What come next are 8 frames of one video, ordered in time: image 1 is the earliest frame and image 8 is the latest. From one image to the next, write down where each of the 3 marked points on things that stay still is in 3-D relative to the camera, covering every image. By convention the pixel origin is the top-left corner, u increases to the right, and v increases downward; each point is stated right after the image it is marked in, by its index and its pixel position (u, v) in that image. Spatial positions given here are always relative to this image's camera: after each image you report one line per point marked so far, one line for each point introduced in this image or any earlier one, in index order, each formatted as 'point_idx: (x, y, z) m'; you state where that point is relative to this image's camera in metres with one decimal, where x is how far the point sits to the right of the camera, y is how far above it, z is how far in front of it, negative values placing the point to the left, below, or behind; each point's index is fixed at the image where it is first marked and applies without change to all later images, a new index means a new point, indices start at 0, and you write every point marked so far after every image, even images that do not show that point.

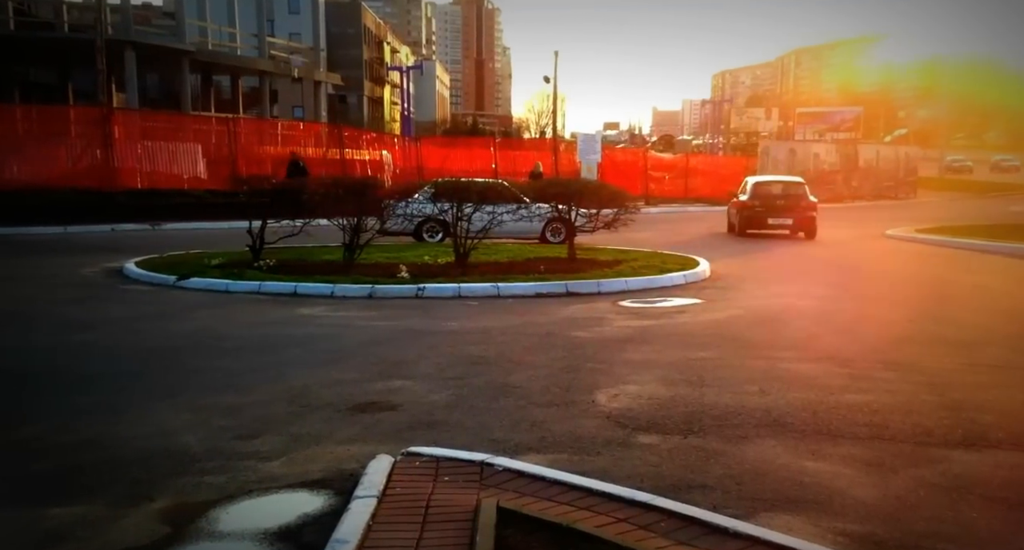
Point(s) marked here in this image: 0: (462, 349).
0: (-0.5, -0.8, +9.3) m
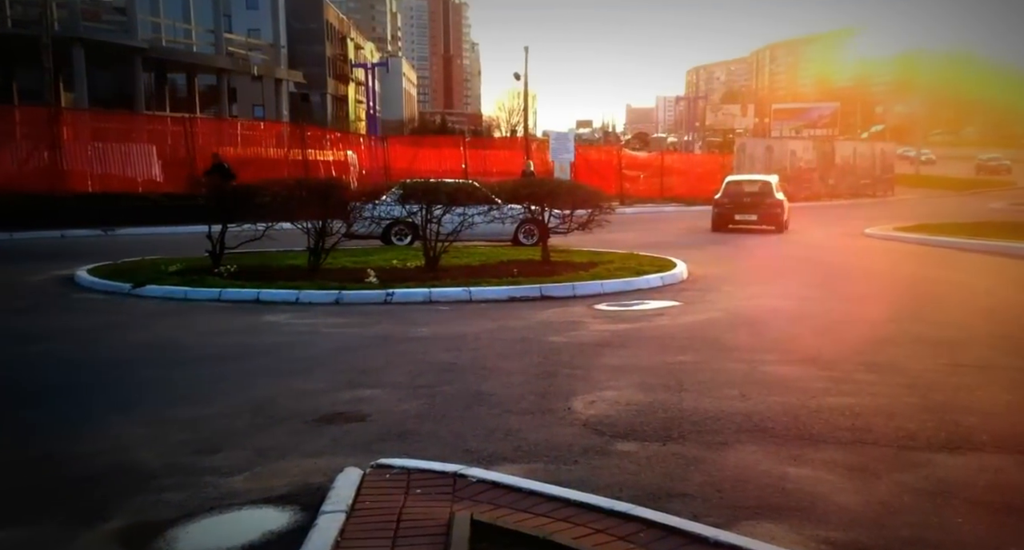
0: (-0.8, -0.9, +9.1) m
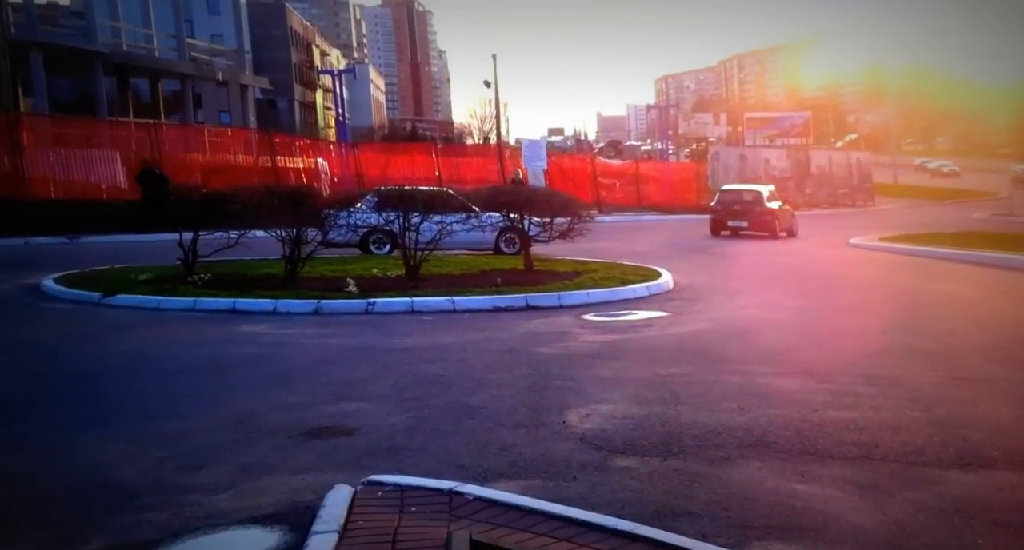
0: (-1.0, -1.0, +8.8) m
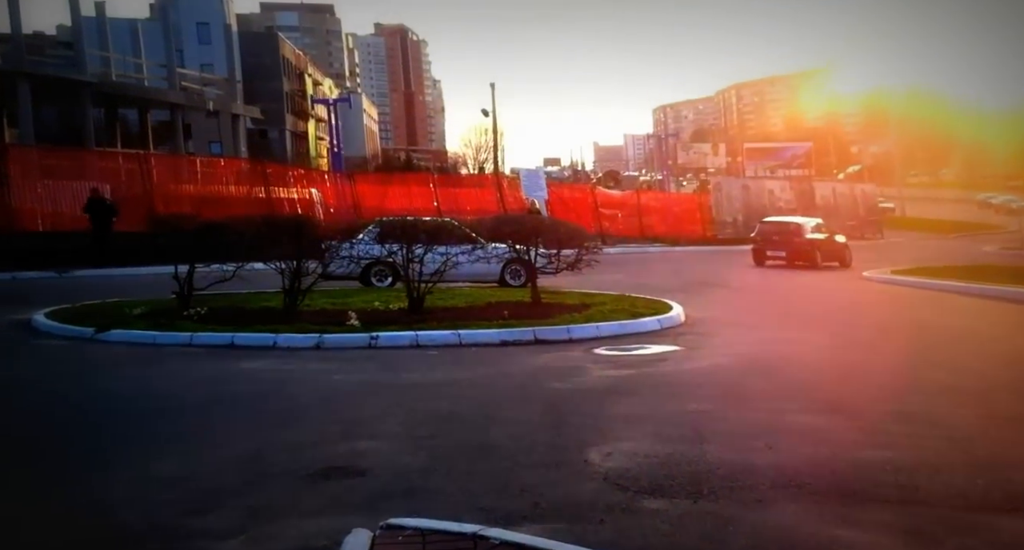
0: (-0.8, -1.3, +8.6) m
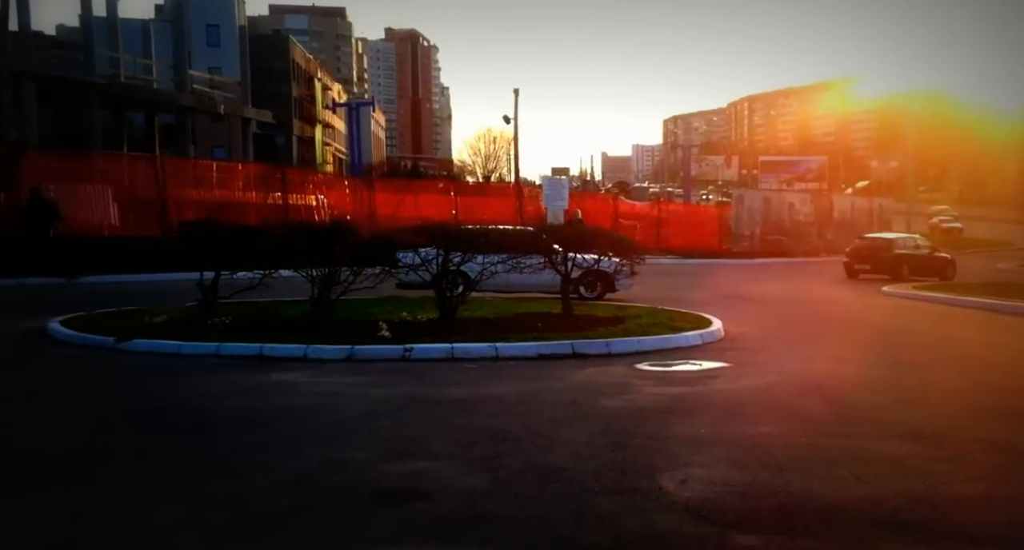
0: (-0.3, -1.4, +8.2) m
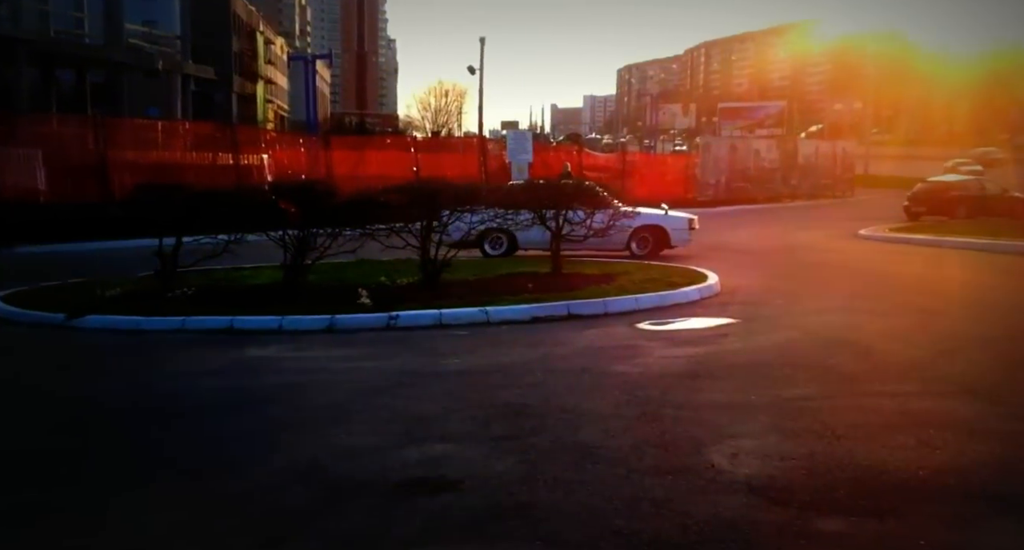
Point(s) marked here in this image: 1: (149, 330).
0: (-0.2, -1.1, +7.6) m
1: (-4.5, -0.7, +10.5) m
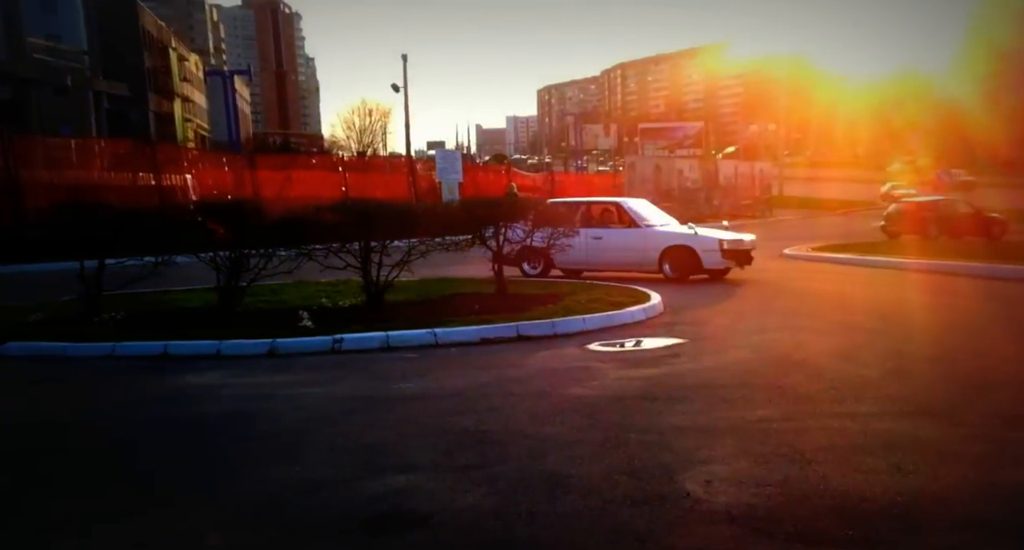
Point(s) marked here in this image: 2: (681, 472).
0: (-0.5, -1.3, +7.4) m
1: (-5.1, -1.0, +10.0) m
2: (+1.2, -1.4, +6.2) m
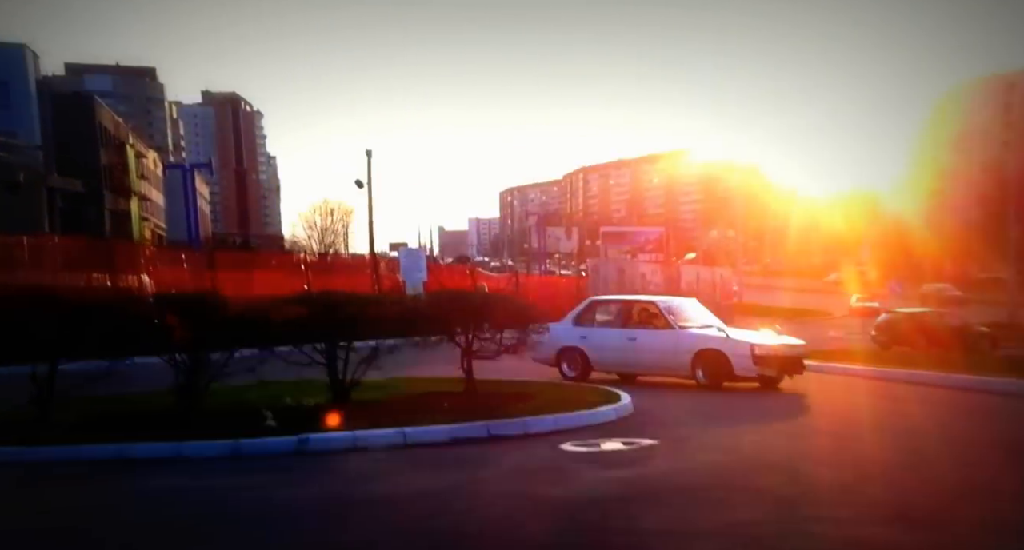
0: (-0.7, -2.1, +7.1) m
1: (-5.4, -2.1, +9.5) m
2: (+1.1, -2.1, +6.0) m
